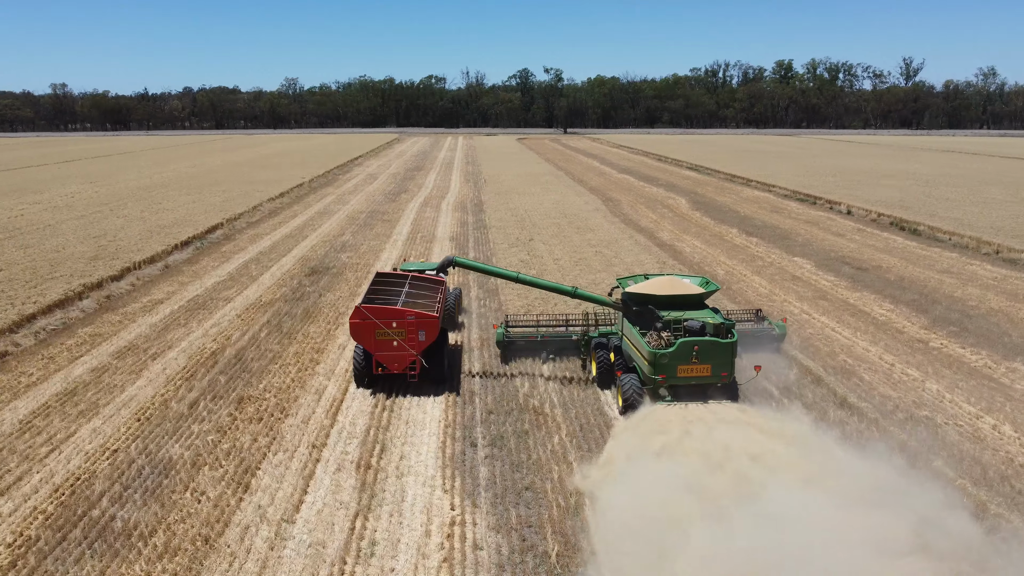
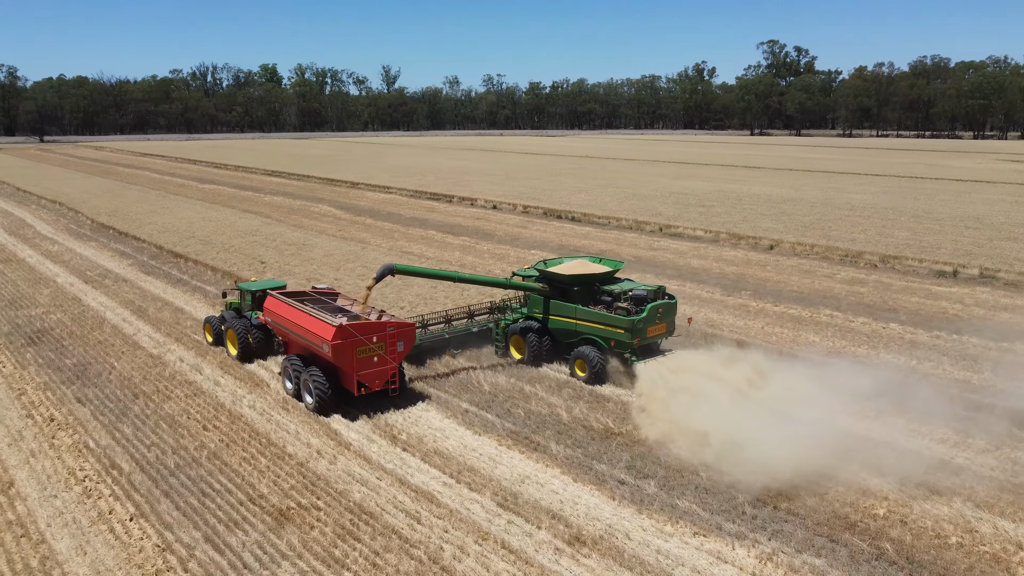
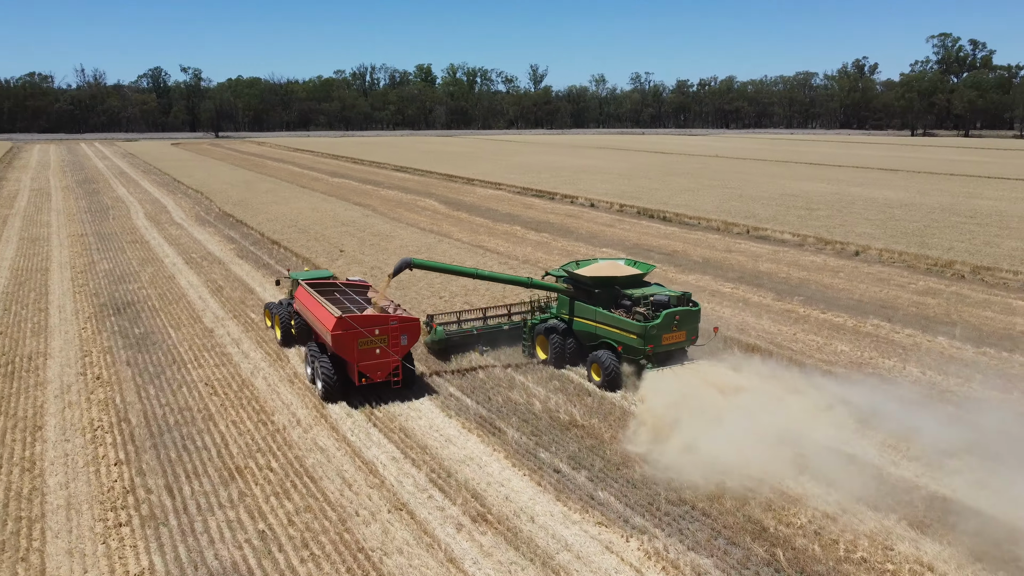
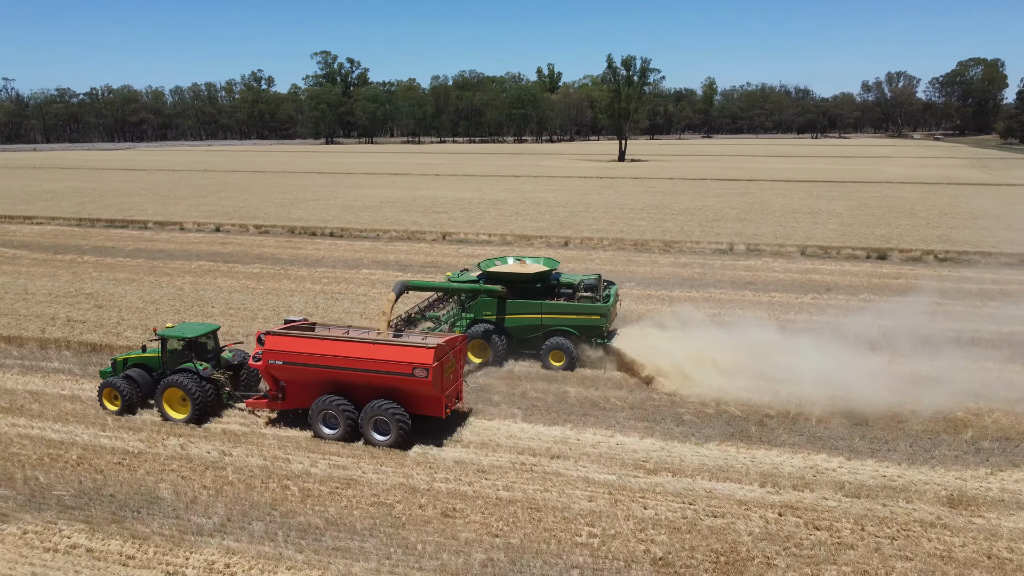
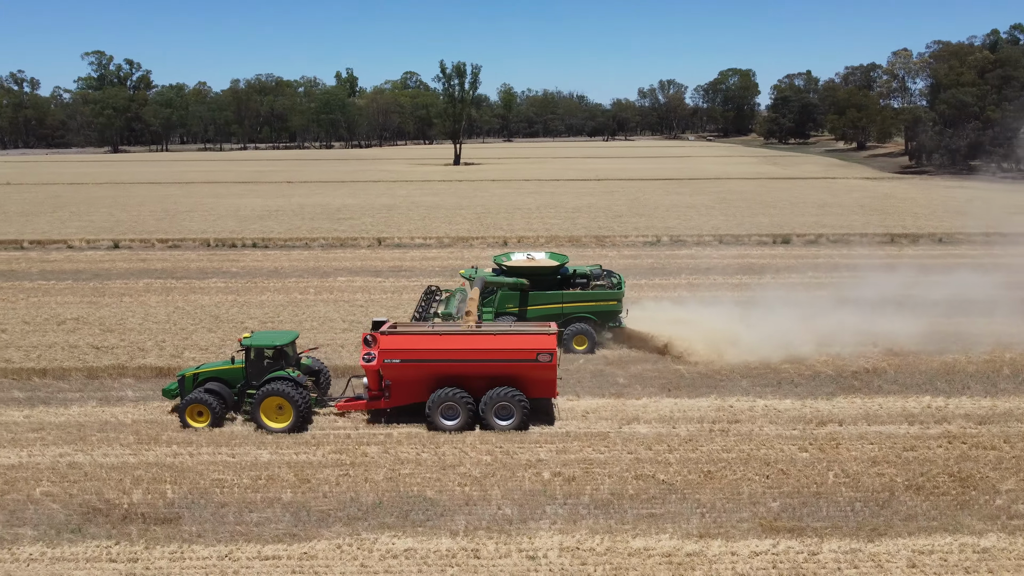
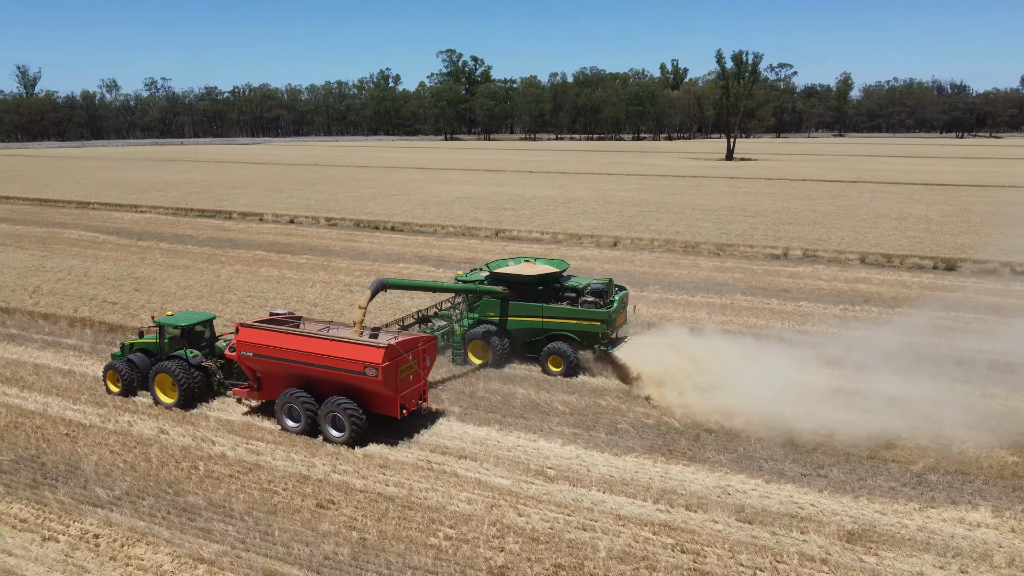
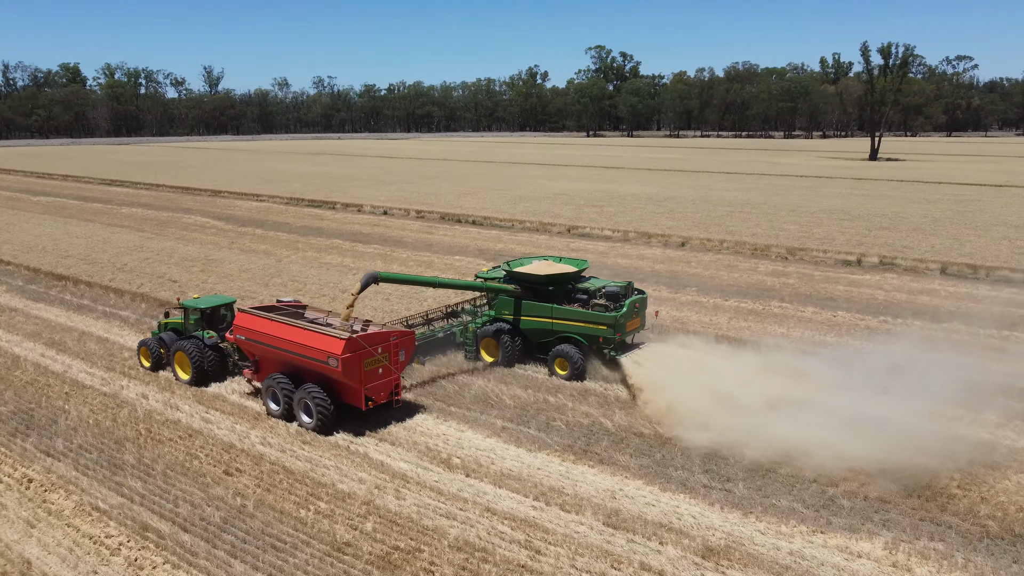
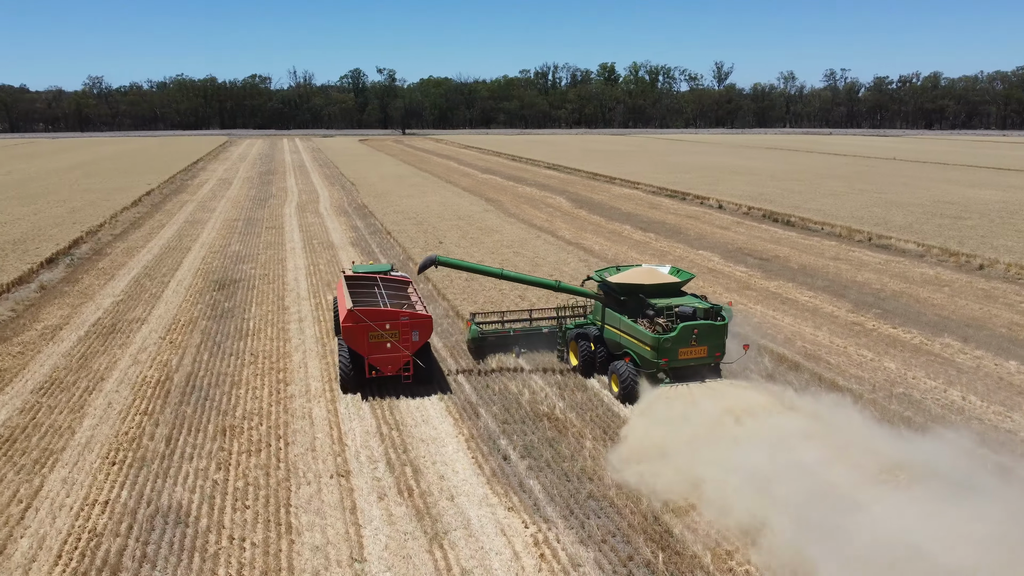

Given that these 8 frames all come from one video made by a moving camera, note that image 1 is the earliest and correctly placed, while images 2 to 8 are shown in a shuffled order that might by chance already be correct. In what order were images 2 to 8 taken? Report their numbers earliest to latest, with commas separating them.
8, 3, 2, 7, 6, 4, 5
